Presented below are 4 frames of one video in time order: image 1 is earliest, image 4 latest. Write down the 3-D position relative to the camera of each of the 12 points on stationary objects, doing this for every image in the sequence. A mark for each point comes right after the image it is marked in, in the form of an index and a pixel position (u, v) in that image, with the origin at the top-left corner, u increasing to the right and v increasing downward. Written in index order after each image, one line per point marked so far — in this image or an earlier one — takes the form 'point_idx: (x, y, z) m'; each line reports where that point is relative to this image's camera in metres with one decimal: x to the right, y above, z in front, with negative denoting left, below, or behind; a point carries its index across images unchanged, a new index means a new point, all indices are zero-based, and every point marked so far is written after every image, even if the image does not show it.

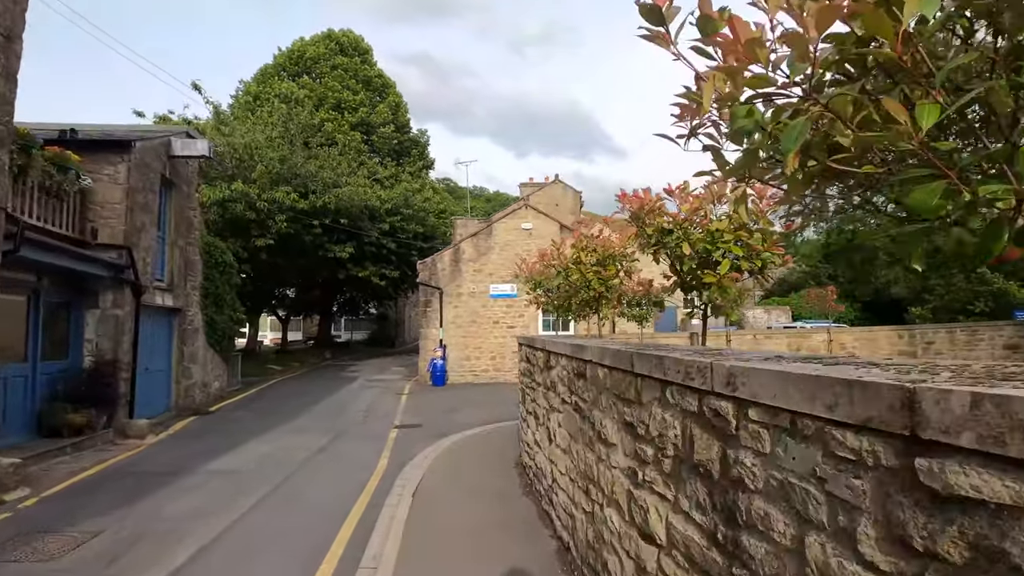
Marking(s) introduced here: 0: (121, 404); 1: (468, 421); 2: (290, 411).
0: (-7.6, -2.3, +11.8) m
1: (-1.0, -2.9, +13.1) m
2: (-5.7, -3.2, +15.7) m
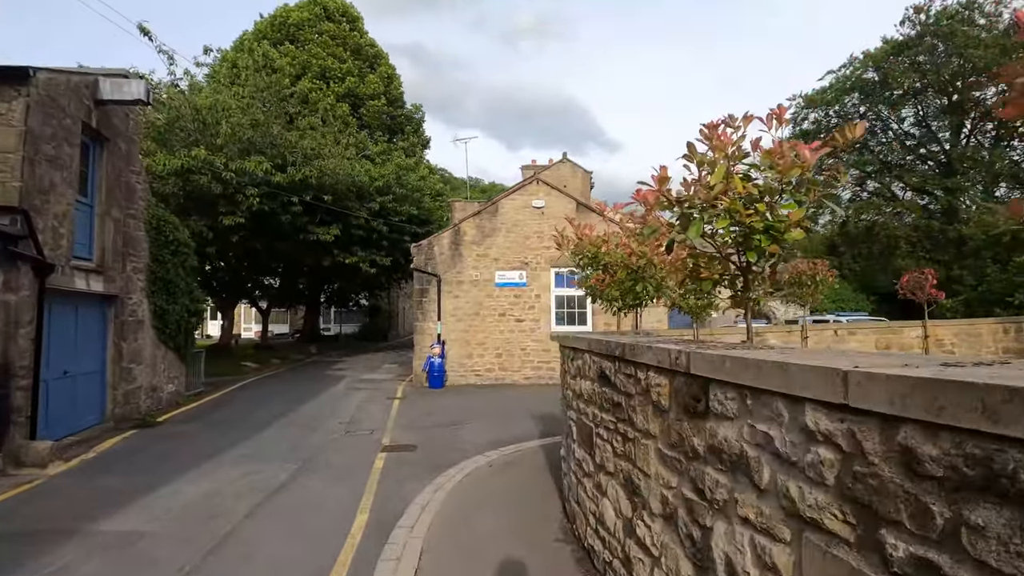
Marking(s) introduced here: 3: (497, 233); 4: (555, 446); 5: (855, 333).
0: (-7.2, -1.9, +8.8) m
1: (-0.6, -2.6, +10.2) m
2: (-5.4, -2.8, +12.8) m
3: (-0.5, +1.7, +18.5) m
4: (+0.7, -2.5, +9.8) m
5: (+6.5, -0.8, +11.4) m
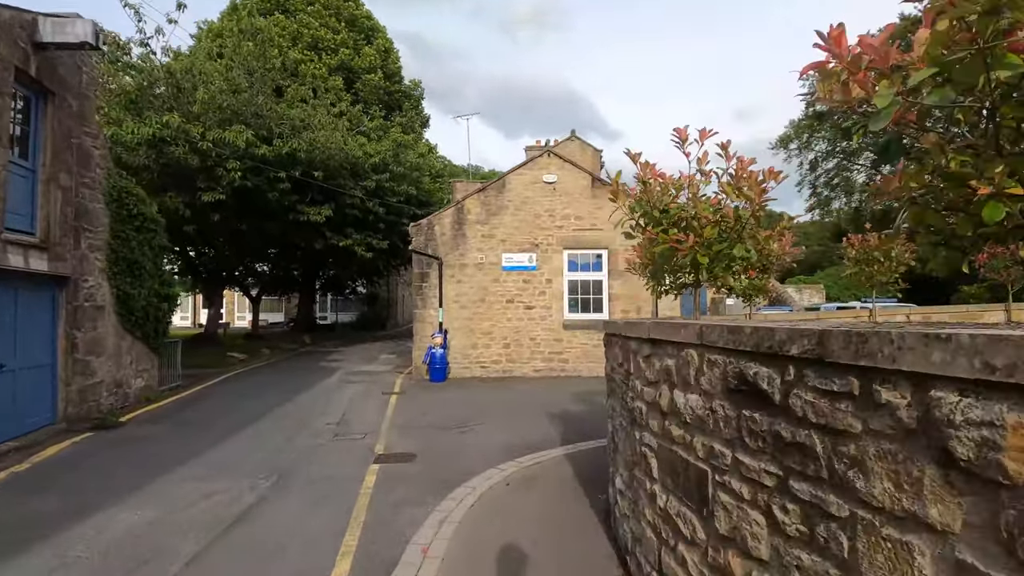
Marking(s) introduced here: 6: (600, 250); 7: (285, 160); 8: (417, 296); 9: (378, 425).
0: (-7.0, -1.7, +7.2) m
1: (-0.4, -2.3, +8.6) m
2: (-5.1, -2.4, +11.1) m
3: (-0.2, +2.1, +16.8) m
4: (+0.9, -2.2, +8.2) m
5: (+6.7, -0.5, +9.8) m
6: (+2.4, +1.1, +16.8) m
7: (-7.0, +3.9, +18.6) m
8: (-2.6, -0.2, +16.7) m
9: (-2.3, -2.3, +10.3) m
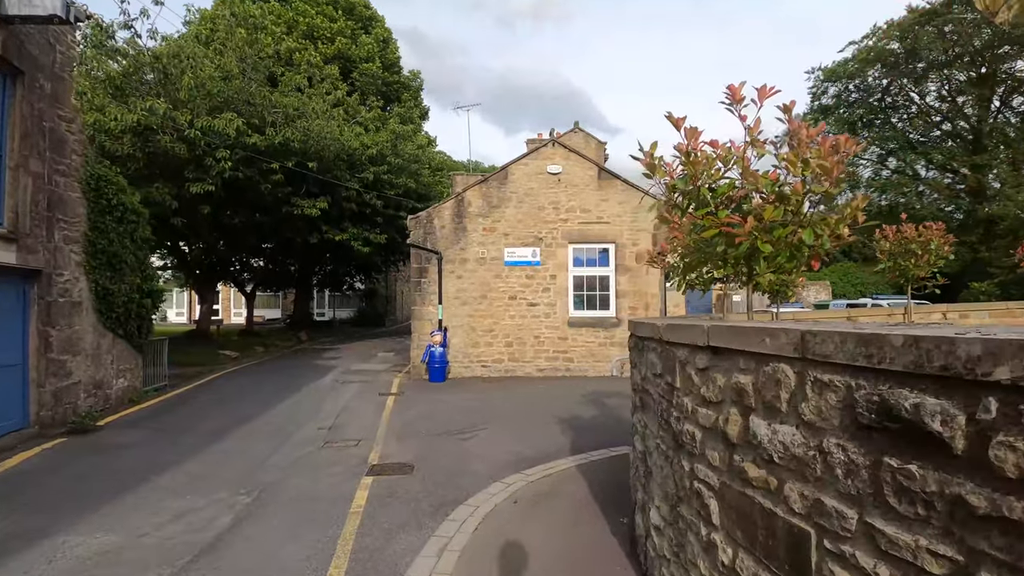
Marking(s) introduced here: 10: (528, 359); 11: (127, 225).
0: (-6.9, -1.6, +6.5) m
1: (-0.3, -2.2, +7.9) m
2: (-5.1, -2.4, +10.4) m
3: (-0.1, +2.2, +16.1) m
4: (+1.0, -2.2, +7.5) m
5: (+6.8, -0.5, +9.1) m
6: (+2.5, +1.2, +16.1) m
7: (-6.9, +4.1, +17.8) m
8: (-2.6, -0.1, +16.0) m
9: (-2.2, -2.2, +9.5) m
10: (+0.4, -1.9, +15.9) m
11: (-7.7, +1.3, +12.0) m
